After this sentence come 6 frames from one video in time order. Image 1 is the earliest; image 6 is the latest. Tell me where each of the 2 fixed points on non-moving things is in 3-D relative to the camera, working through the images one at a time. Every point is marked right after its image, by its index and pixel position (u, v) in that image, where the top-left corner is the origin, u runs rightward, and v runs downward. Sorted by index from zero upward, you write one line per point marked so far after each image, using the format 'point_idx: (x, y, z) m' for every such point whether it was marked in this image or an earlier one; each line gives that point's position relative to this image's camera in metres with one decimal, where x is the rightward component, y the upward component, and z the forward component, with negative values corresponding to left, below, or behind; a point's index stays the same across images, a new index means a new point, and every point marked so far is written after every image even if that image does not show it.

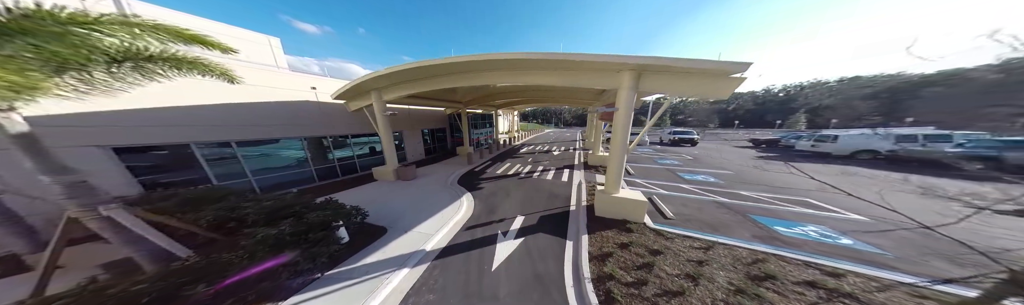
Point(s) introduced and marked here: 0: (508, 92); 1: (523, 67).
0: (-0.6, +5.2, +13.2) m
1: (+0.4, +3.2, +6.1) m
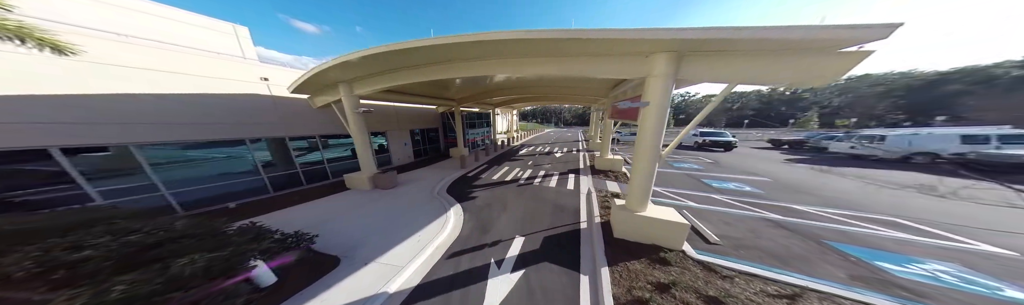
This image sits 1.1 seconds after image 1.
0: (-0.8, +5.0, +12.0) m
1: (+0.3, +3.1, +4.9) m
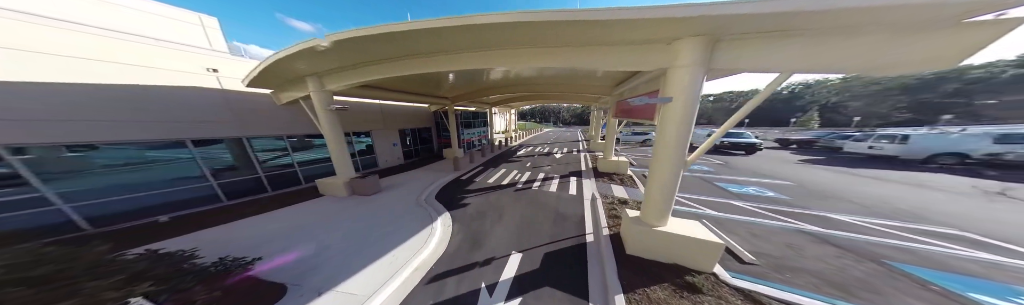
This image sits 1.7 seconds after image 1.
0: (-1.0, +5.0, +11.2) m
1: (+0.2, +3.0, +4.1) m
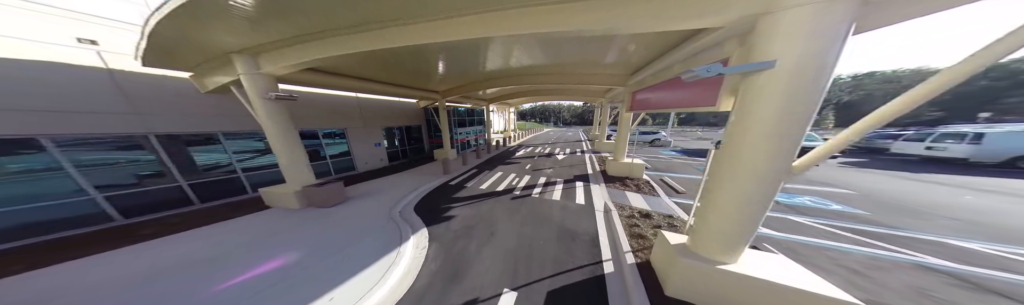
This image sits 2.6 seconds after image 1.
0: (-1.2, +4.9, +10.0) m
1: (0.0, +3.0, +2.9) m
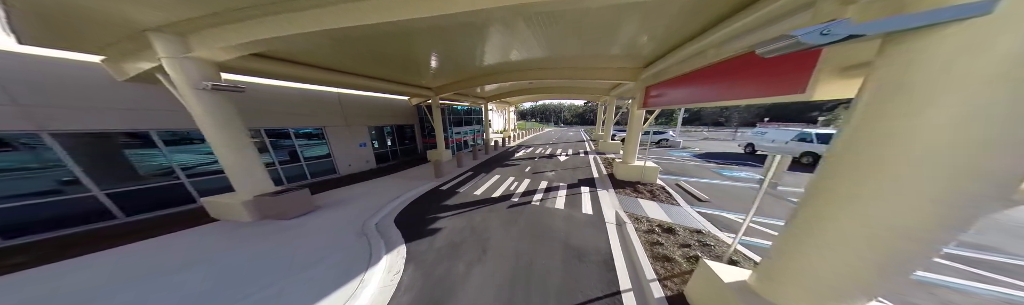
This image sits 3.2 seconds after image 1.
0: (-1.3, +4.8, +9.2) m
1: (-0.1, +3.0, +2.1) m
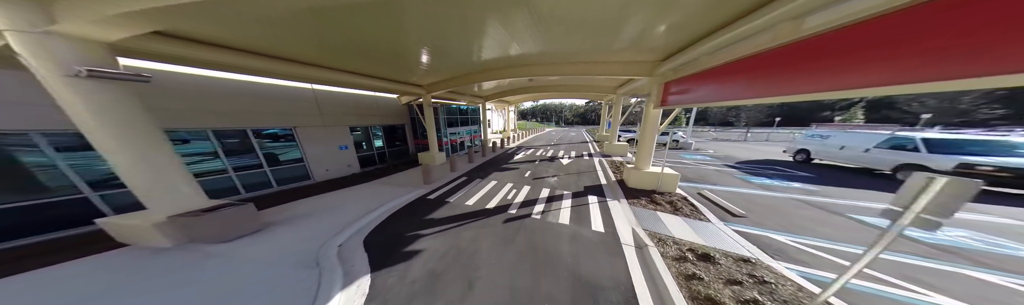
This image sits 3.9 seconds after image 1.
0: (-1.4, +4.7, +8.4) m
1: (-0.3, +2.8, +1.2) m
